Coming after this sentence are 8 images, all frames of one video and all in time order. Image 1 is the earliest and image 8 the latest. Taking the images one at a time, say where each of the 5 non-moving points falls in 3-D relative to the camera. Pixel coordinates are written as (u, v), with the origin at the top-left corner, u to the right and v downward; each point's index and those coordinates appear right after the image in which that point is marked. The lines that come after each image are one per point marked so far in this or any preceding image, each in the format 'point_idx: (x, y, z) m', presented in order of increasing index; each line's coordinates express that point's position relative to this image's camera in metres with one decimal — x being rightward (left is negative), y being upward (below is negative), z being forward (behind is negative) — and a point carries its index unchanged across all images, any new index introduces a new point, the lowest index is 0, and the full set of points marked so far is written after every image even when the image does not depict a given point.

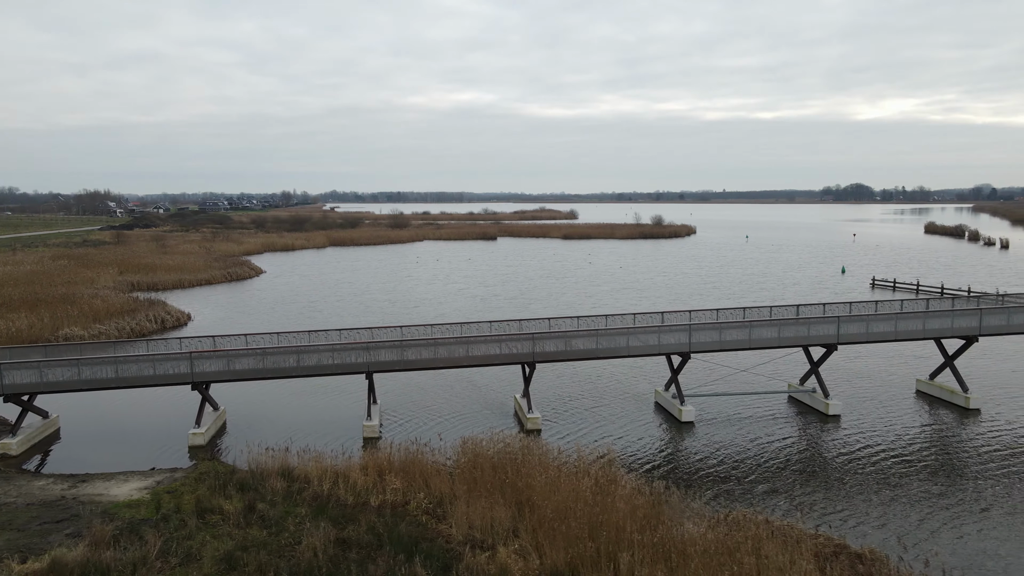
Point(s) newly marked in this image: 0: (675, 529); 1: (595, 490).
0: (+2.2, -3.4, +12.2) m
1: (+1.3, -3.2, +14.0) m
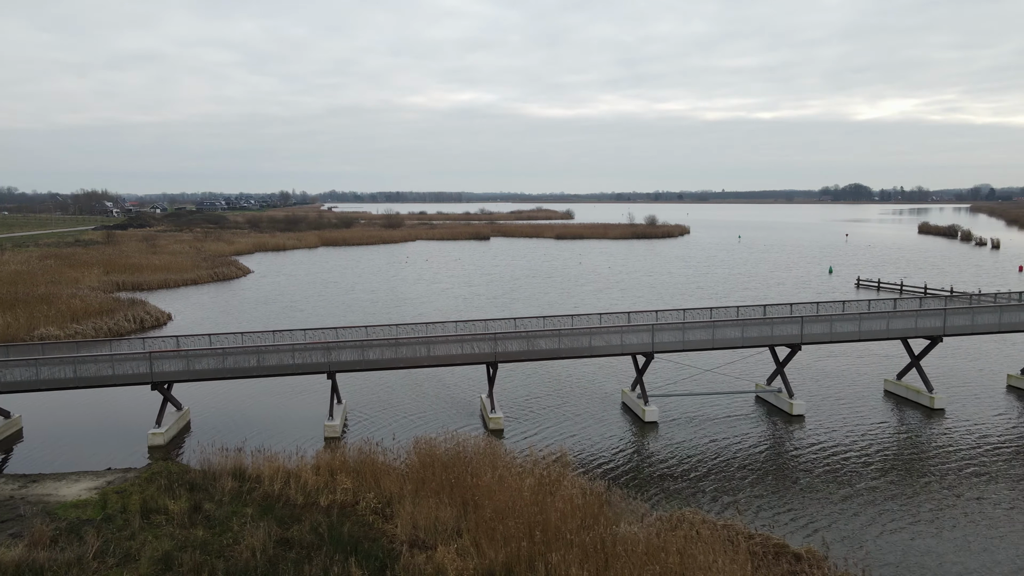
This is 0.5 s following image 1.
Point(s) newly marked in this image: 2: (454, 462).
0: (+1.3, -3.4, +12.2) m
1: (+0.4, -3.2, +14.0) m
2: (-1.1, -3.2, +16.4) m
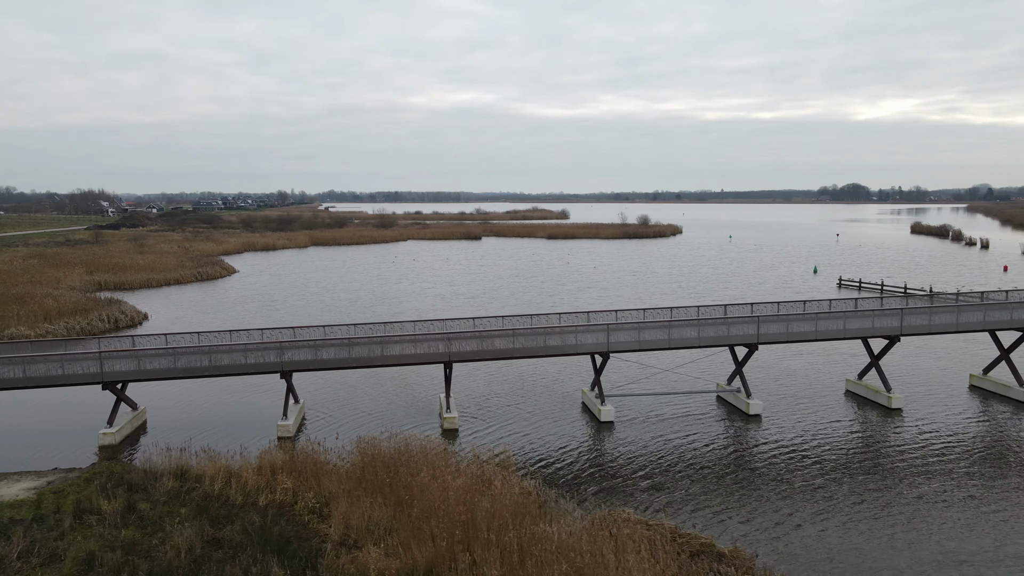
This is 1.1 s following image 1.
0: (+0.2, -3.4, +12.2) m
1: (-0.7, -3.2, +14.0) m
2: (-2.2, -3.2, +16.3) m
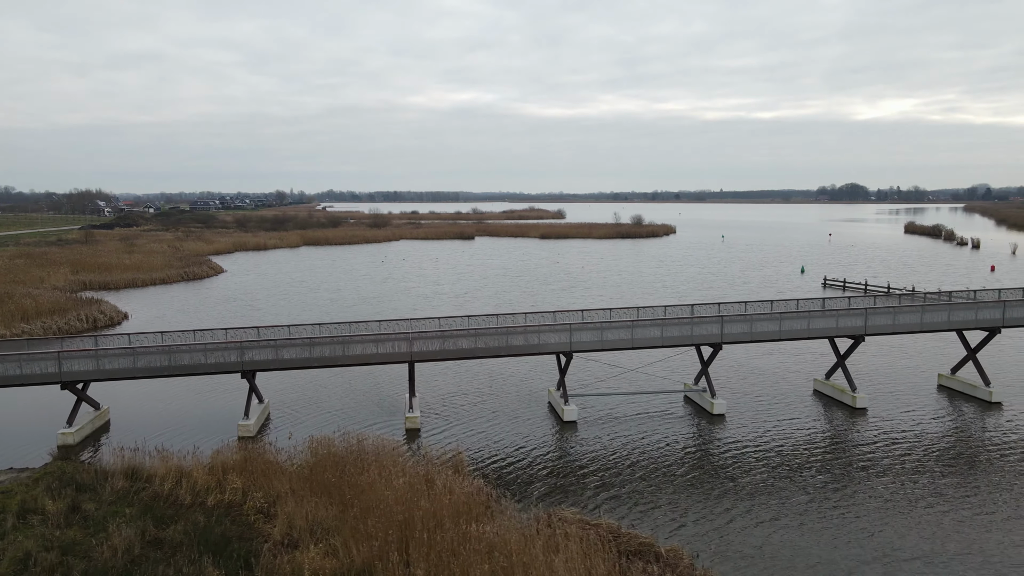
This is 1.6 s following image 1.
0: (-0.7, -3.4, +12.2) m
1: (-1.7, -3.2, +14.0) m
2: (-3.1, -3.2, +16.3) m
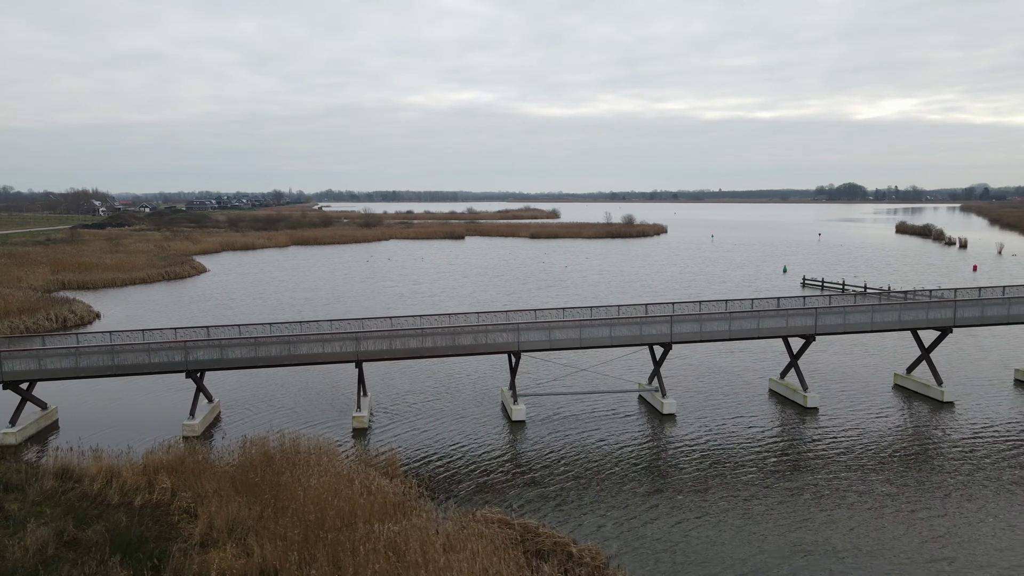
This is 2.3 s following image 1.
0: (-2.0, -3.3, +12.2) m
1: (-2.9, -3.2, +13.9) m
2: (-4.4, -3.2, +16.3) m
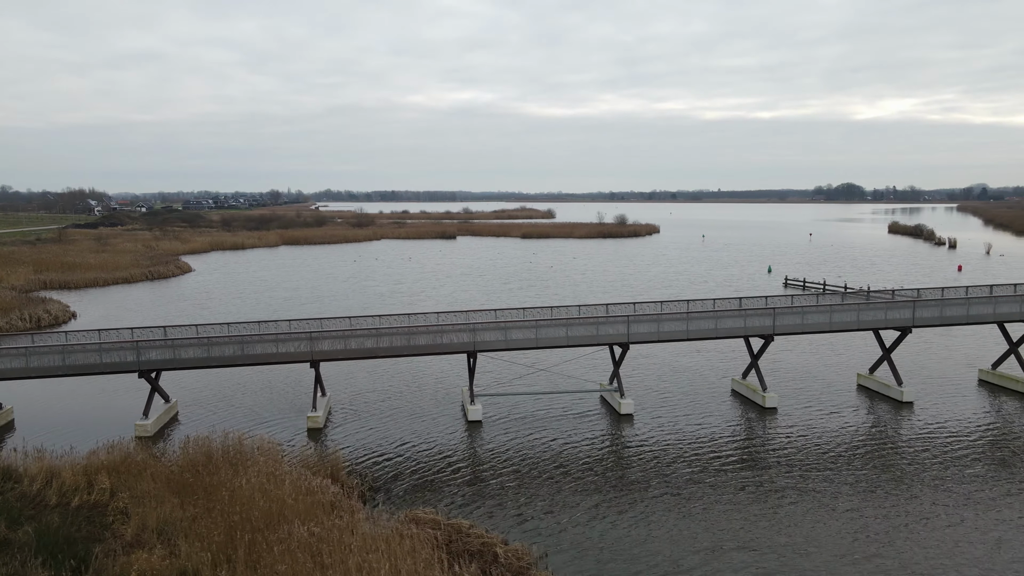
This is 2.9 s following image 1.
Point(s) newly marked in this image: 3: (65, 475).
0: (-3.1, -3.3, +12.1) m
1: (-4.0, -3.2, +13.9) m
2: (-5.5, -3.2, +16.2) m
3: (-8.3, -3.5, +16.2) m
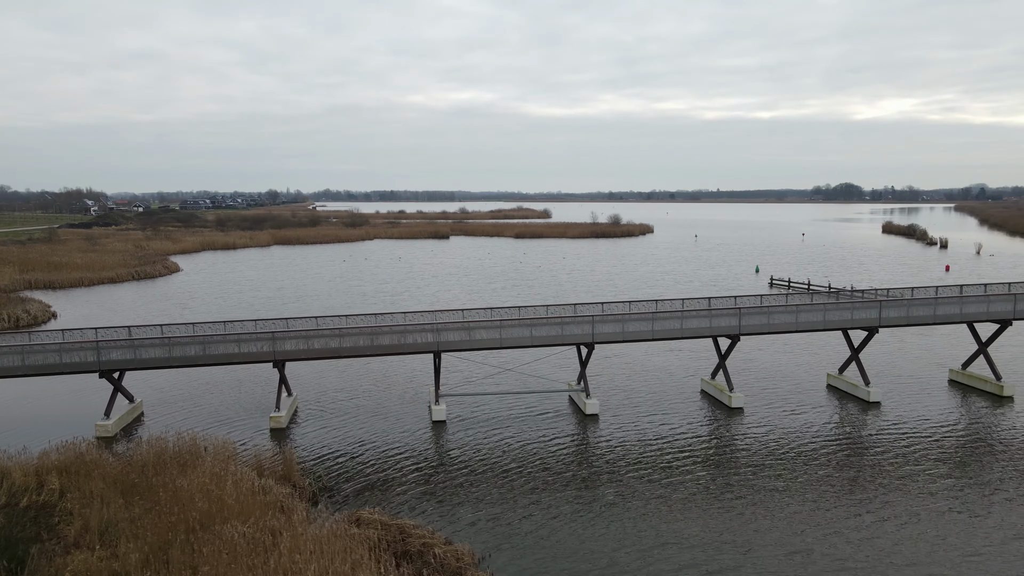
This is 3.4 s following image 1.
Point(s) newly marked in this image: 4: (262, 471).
0: (-4.0, -3.3, +12.1) m
1: (-4.9, -3.2, +13.8) m
2: (-6.4, -3.2, +16.2) m
3: (-9.2, -3.5, +16.2) m
4: (-4.8, -3.2, +15.9) m
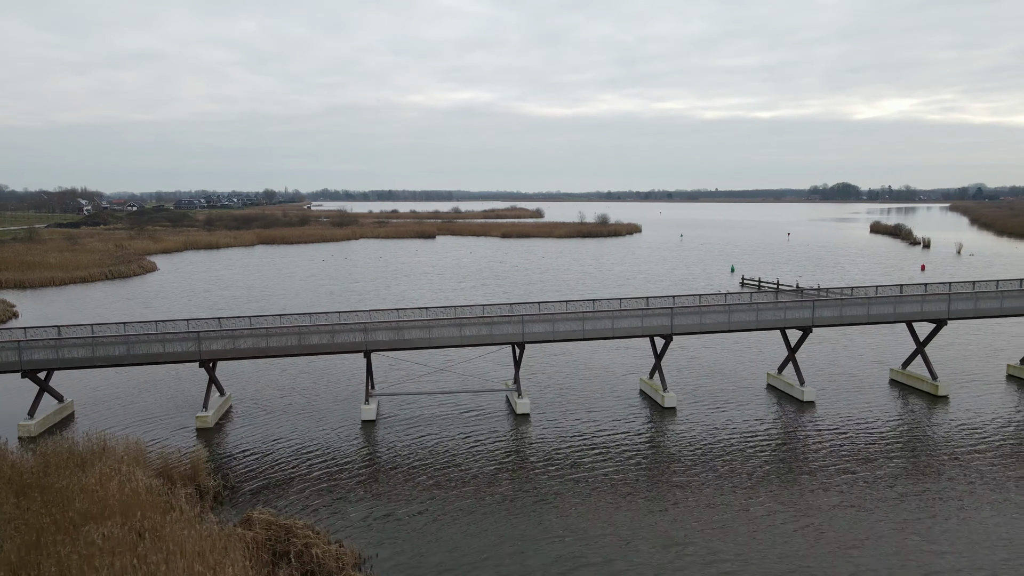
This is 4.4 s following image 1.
0: (-5.8, -3.3, +12.0) m
1: (-6.7, -3.2, +13.8) m
2: (-8.2, -3.2, +16.1) m
3: (-11.0, -3.5, +16.1) m
4: (-6.6, -3.2, +15.8) m
